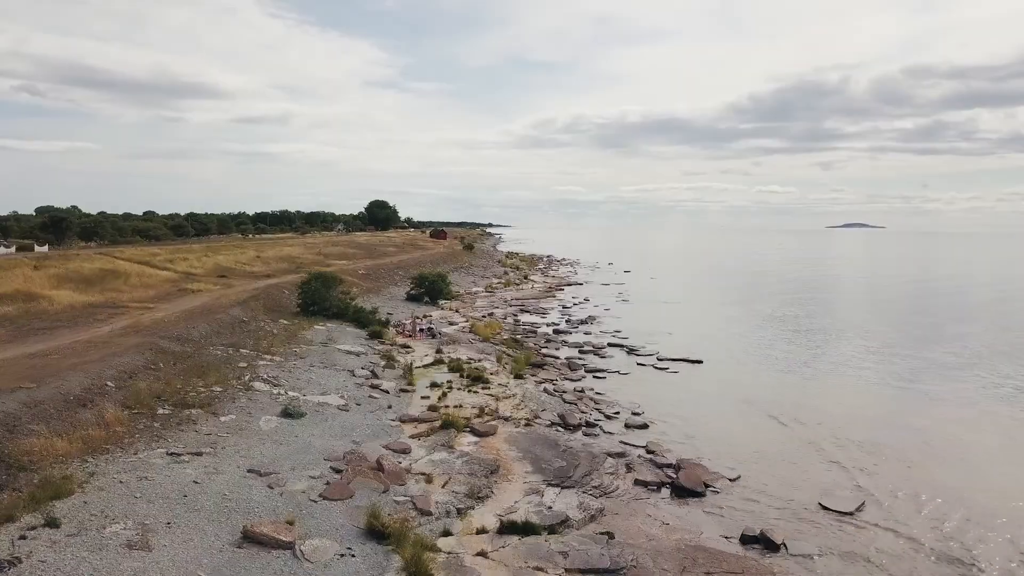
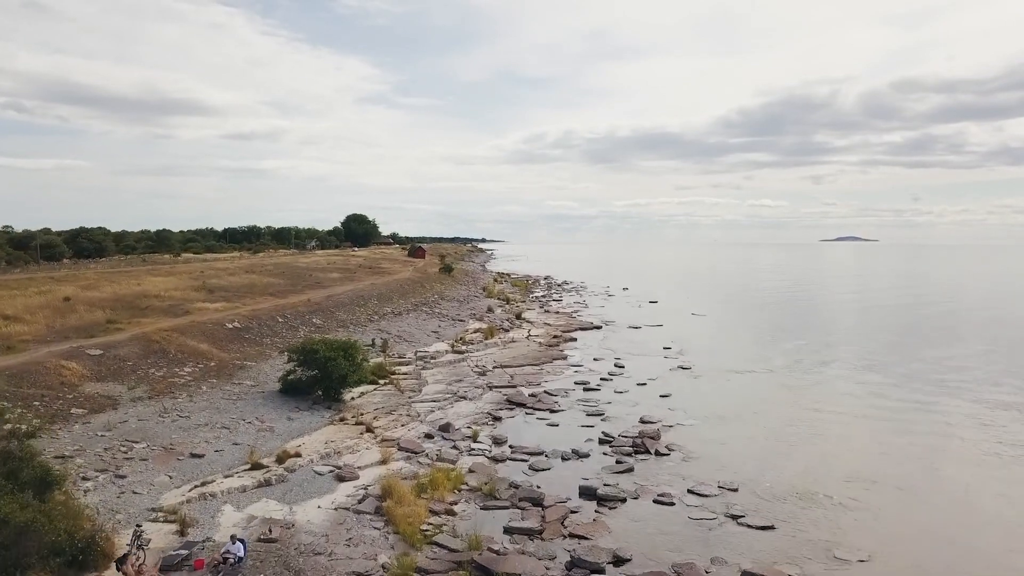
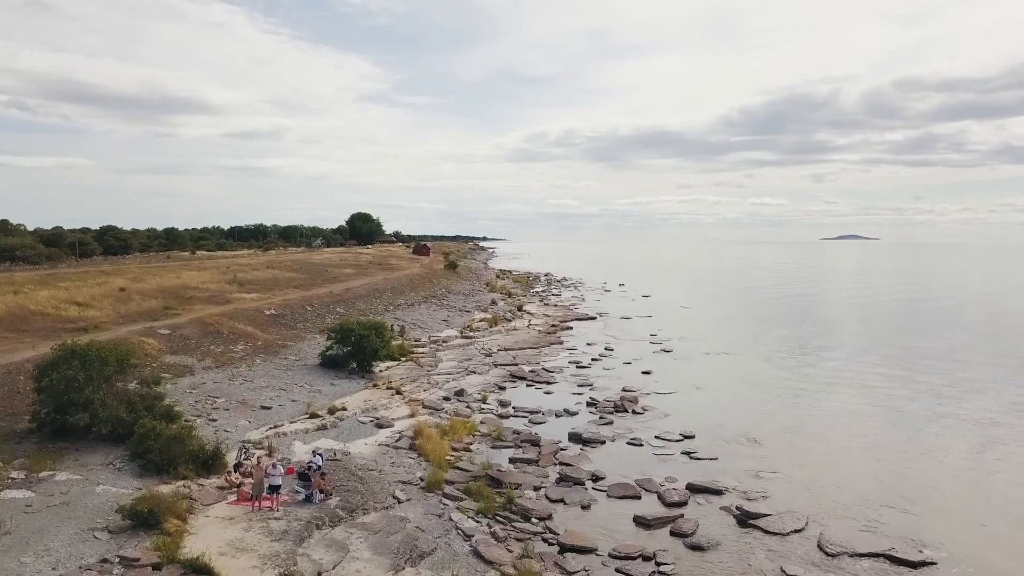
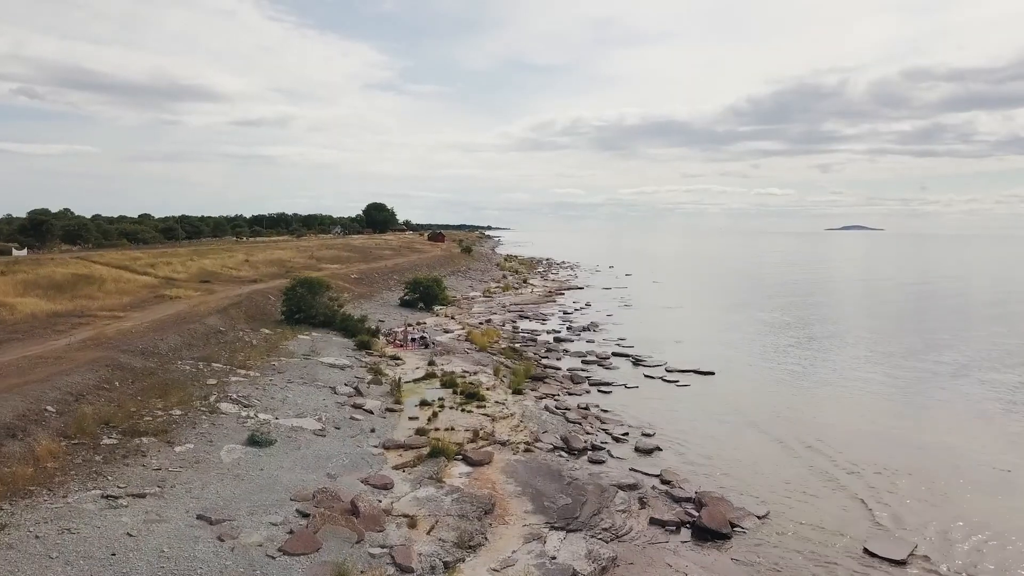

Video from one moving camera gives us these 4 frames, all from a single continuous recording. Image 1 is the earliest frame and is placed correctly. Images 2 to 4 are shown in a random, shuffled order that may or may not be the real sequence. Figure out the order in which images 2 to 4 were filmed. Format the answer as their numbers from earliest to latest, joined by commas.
4, 3, 2
